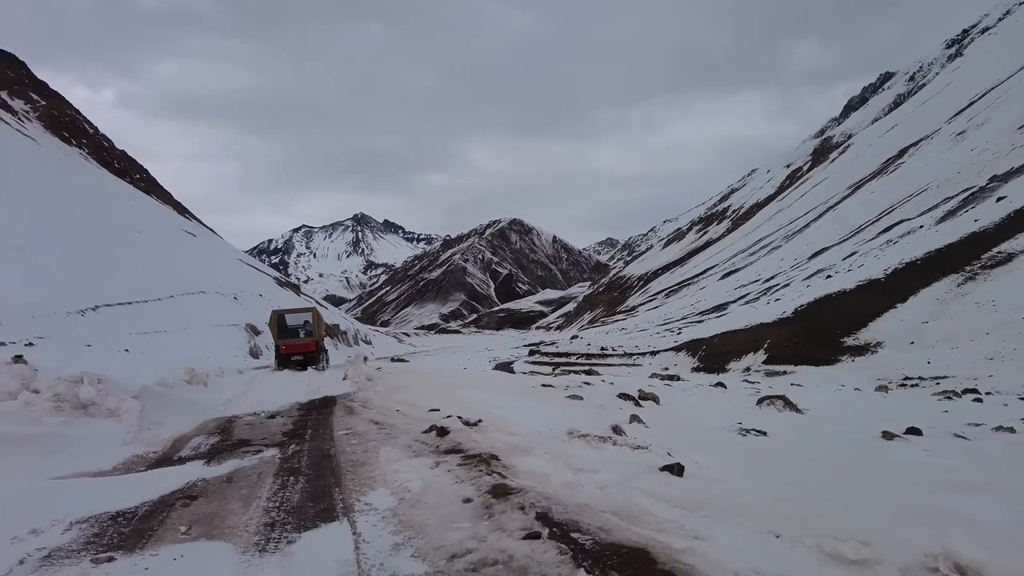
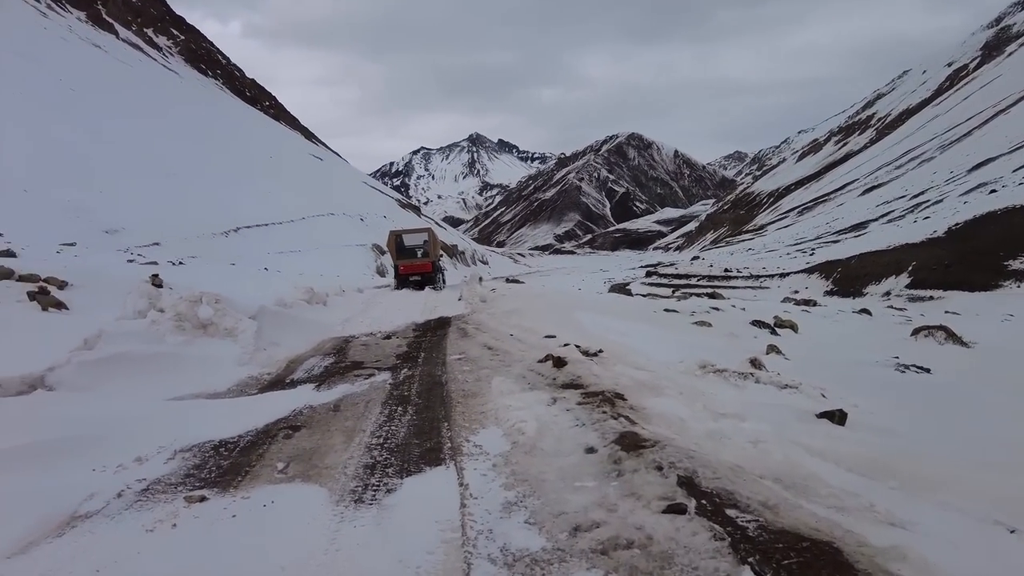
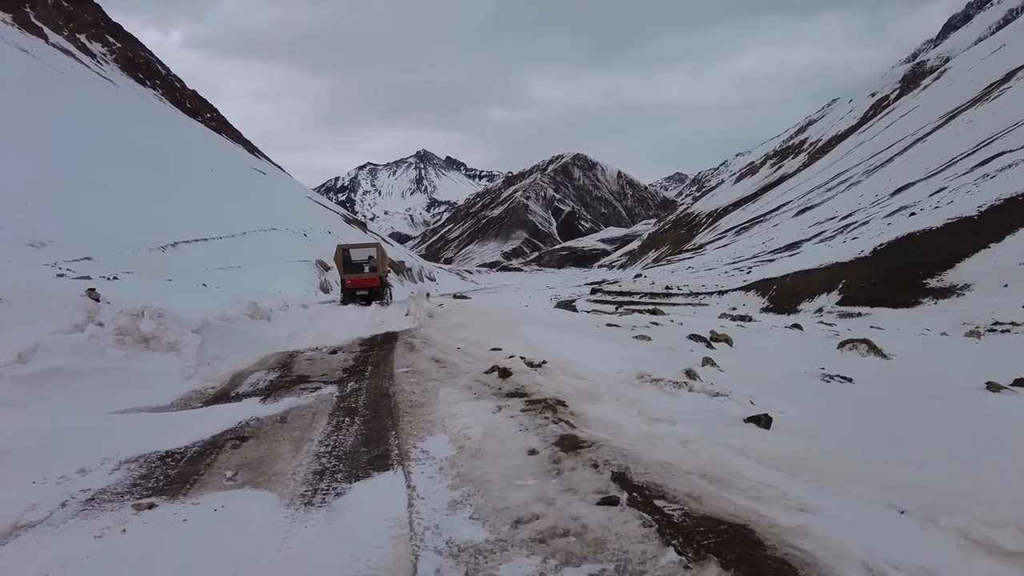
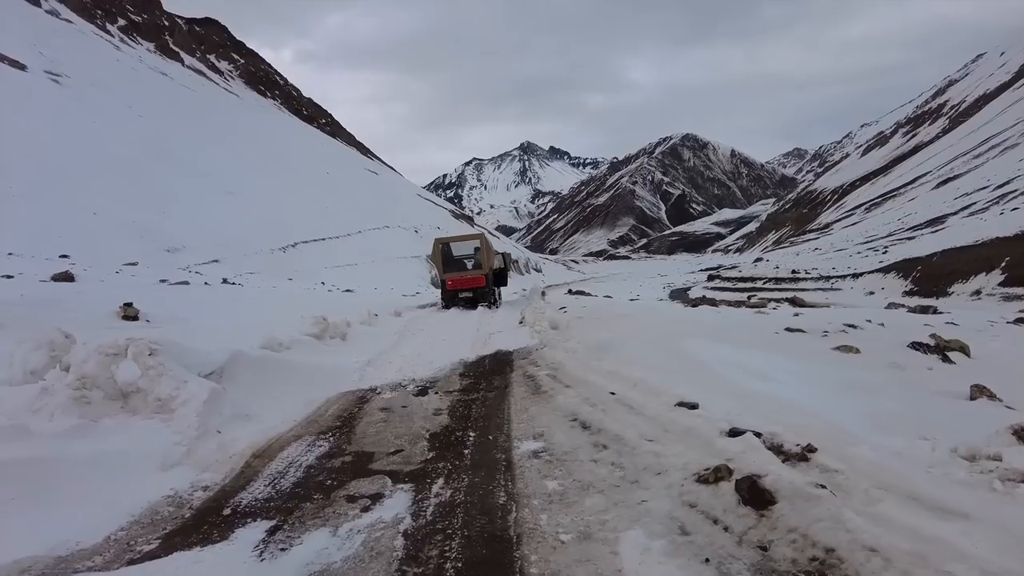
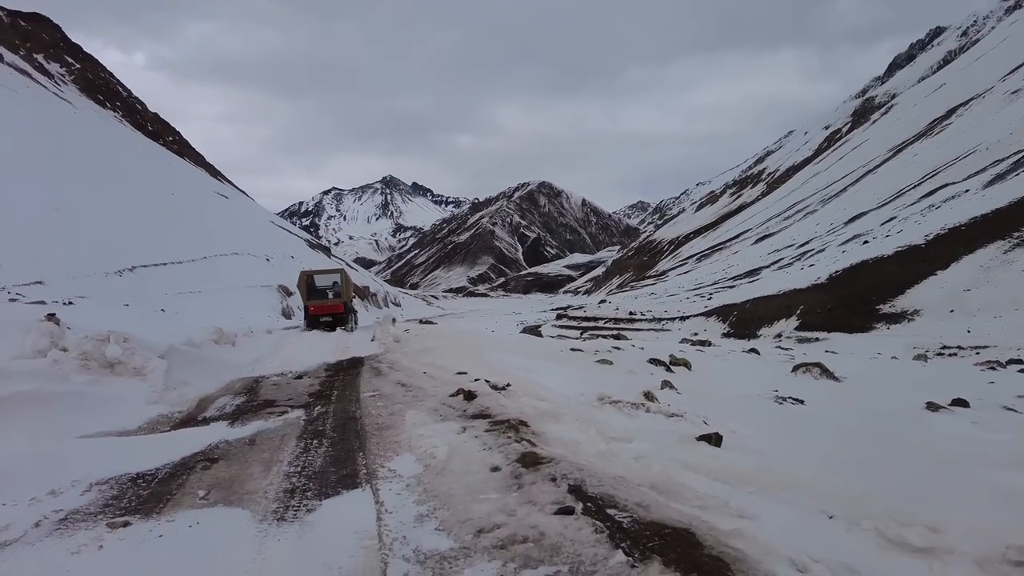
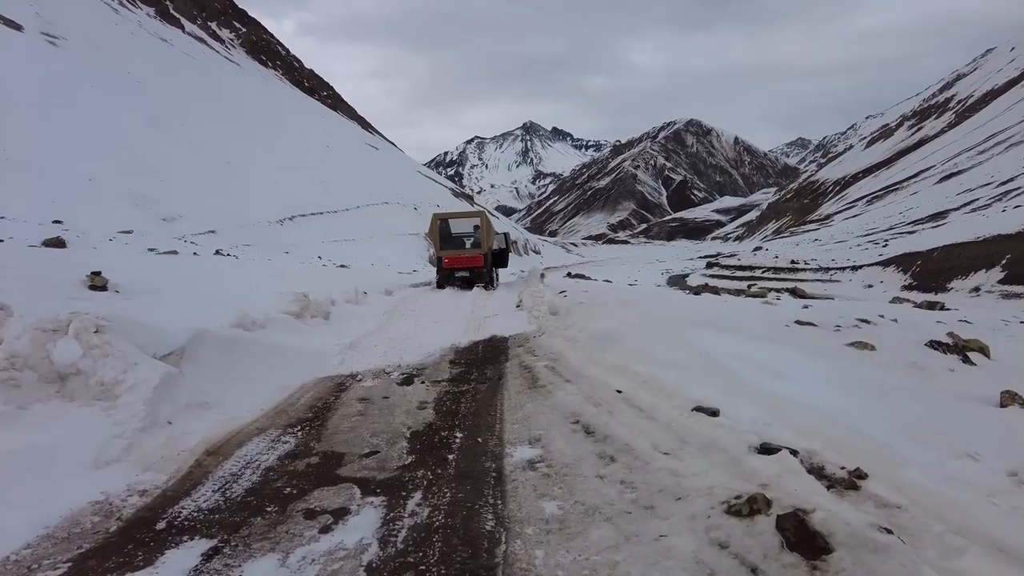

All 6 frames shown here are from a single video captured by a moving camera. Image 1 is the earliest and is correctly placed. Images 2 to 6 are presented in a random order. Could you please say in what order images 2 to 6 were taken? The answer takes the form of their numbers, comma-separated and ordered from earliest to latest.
5, 3, 2, 4, 6
